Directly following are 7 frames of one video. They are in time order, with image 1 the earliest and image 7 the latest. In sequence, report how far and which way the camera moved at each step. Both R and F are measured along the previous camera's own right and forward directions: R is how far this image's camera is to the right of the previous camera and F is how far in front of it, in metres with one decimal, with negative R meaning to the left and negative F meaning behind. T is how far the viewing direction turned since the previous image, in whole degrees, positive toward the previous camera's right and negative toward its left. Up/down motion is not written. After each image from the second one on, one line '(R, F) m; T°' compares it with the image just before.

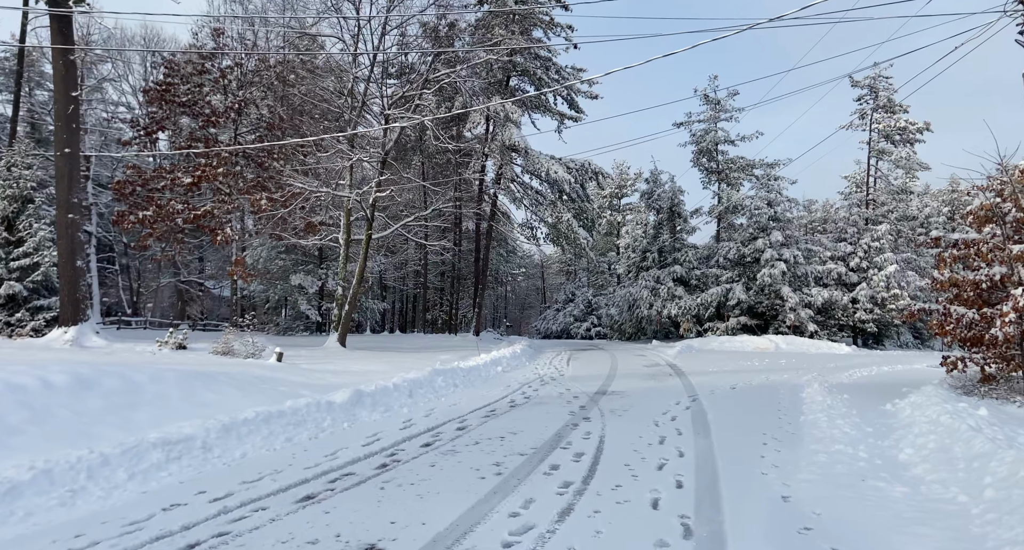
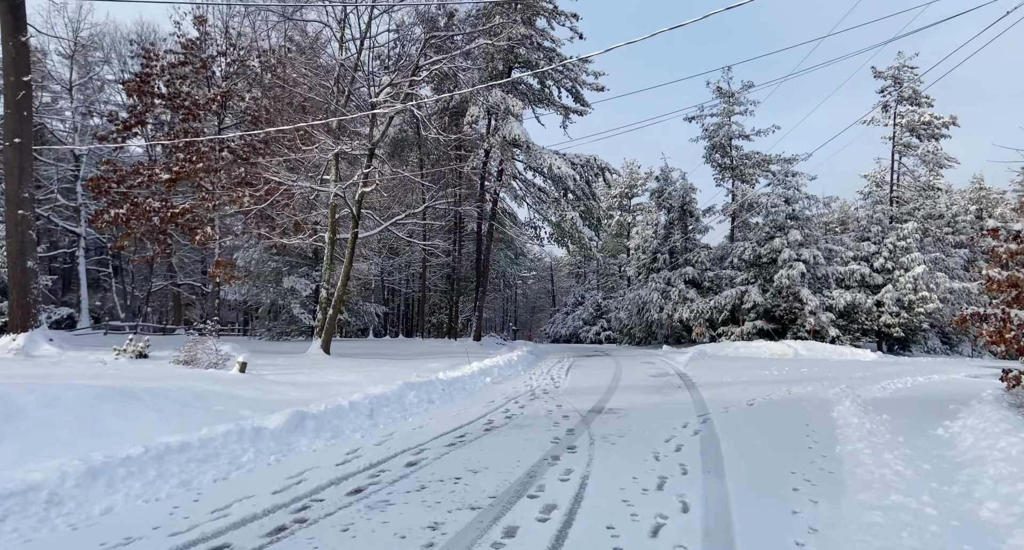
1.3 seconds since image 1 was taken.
(+0.4, +1.1) m; -1°
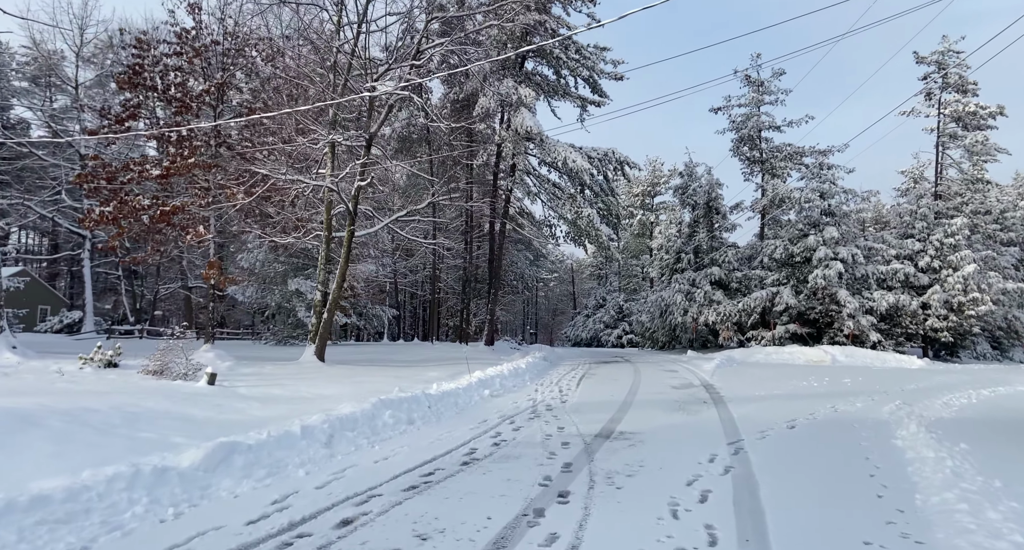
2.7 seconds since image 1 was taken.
(+0.3, +1.2) m; -2°
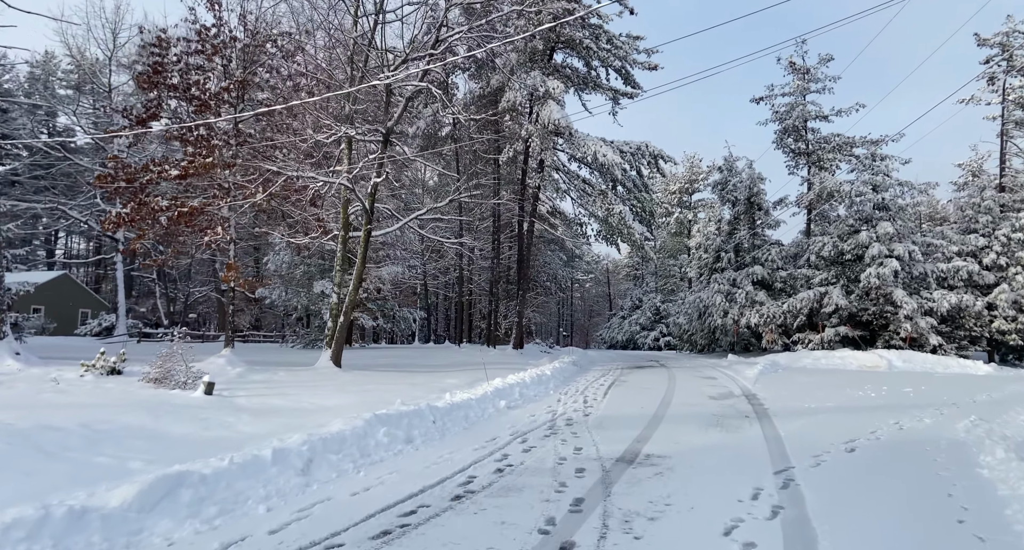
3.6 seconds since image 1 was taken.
(+0.3, +0.8) m; -3°
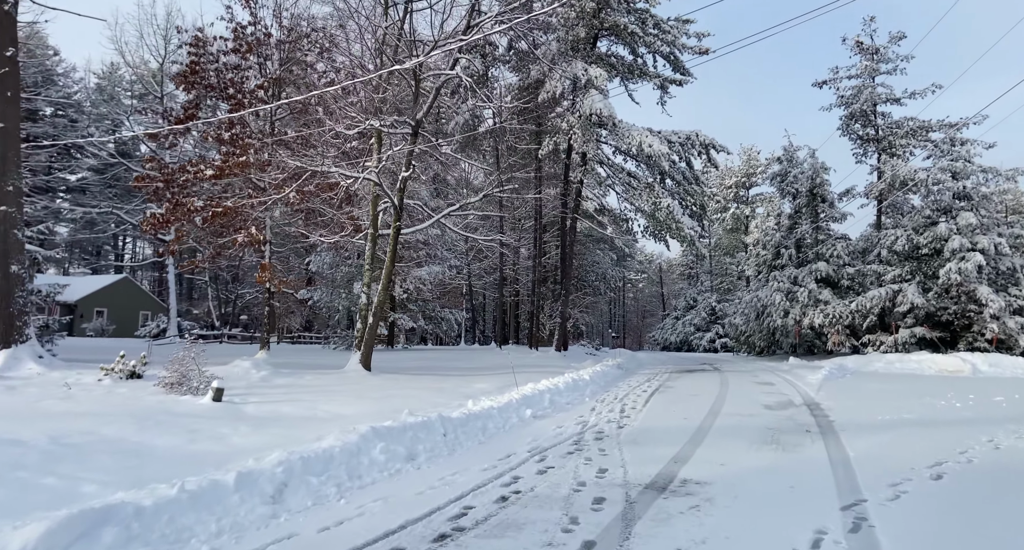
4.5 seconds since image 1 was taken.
(+0.3, +0.8) m; -5°
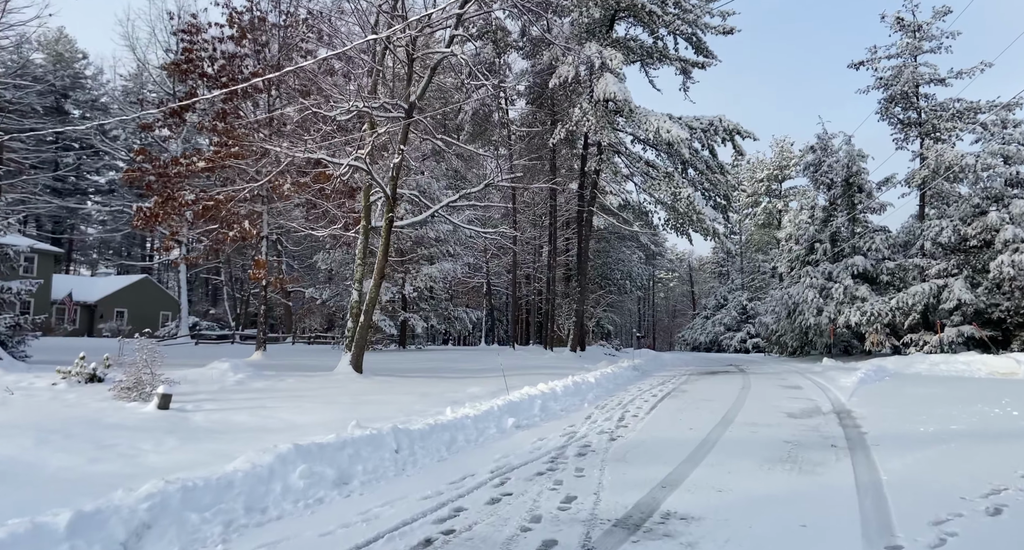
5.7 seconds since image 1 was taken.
(+0.6, +0.9) m; -3°
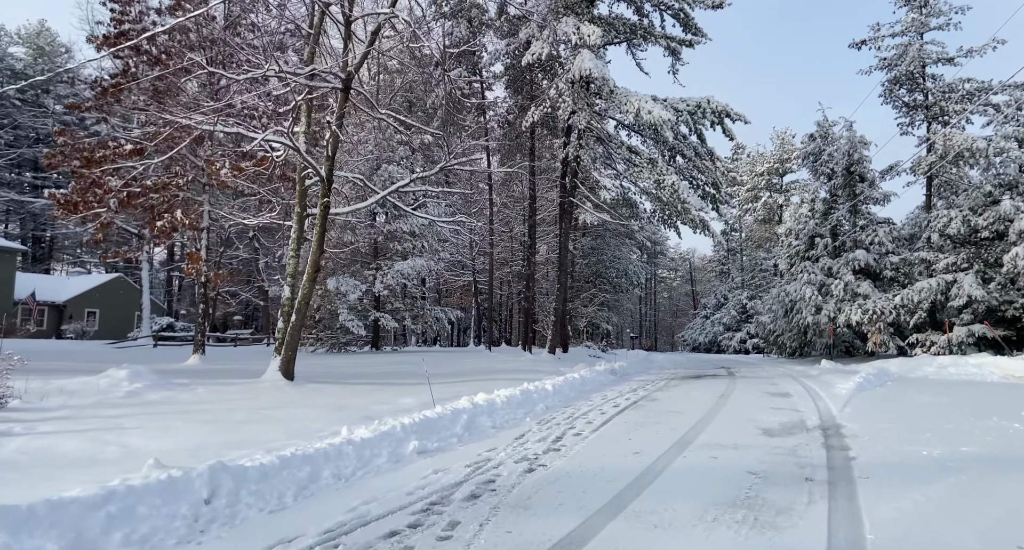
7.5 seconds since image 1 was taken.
(+0.9, +1.3) m; -1°
